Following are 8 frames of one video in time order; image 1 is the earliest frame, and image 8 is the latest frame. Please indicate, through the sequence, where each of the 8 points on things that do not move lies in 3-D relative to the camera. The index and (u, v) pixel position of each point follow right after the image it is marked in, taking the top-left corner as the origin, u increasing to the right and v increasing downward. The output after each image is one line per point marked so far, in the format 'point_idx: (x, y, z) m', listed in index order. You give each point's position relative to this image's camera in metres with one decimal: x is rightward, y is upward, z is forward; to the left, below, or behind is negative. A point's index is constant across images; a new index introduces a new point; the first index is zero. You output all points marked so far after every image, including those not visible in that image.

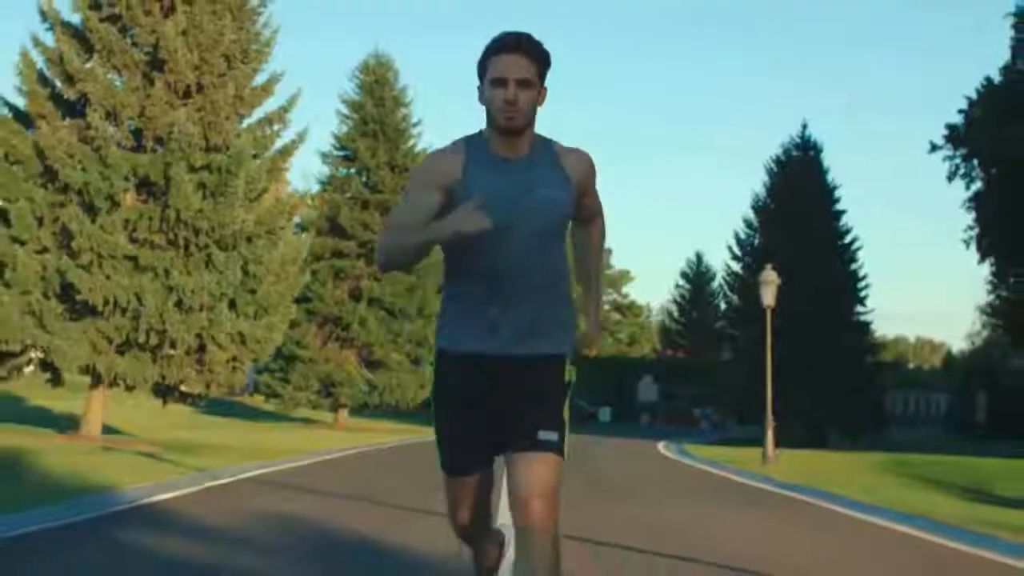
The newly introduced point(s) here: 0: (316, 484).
0: (-2.4, -2.5, +18.5) m
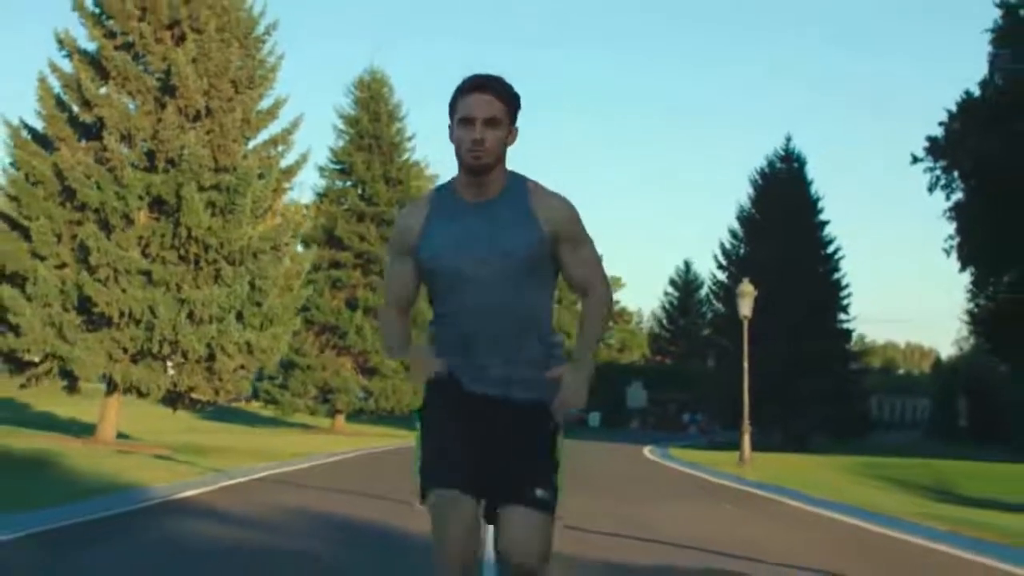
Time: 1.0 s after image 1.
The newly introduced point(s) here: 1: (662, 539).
0: (-2.5, -2.7, +20.2) m
1: (+1.8, -2.7, +16.2) m
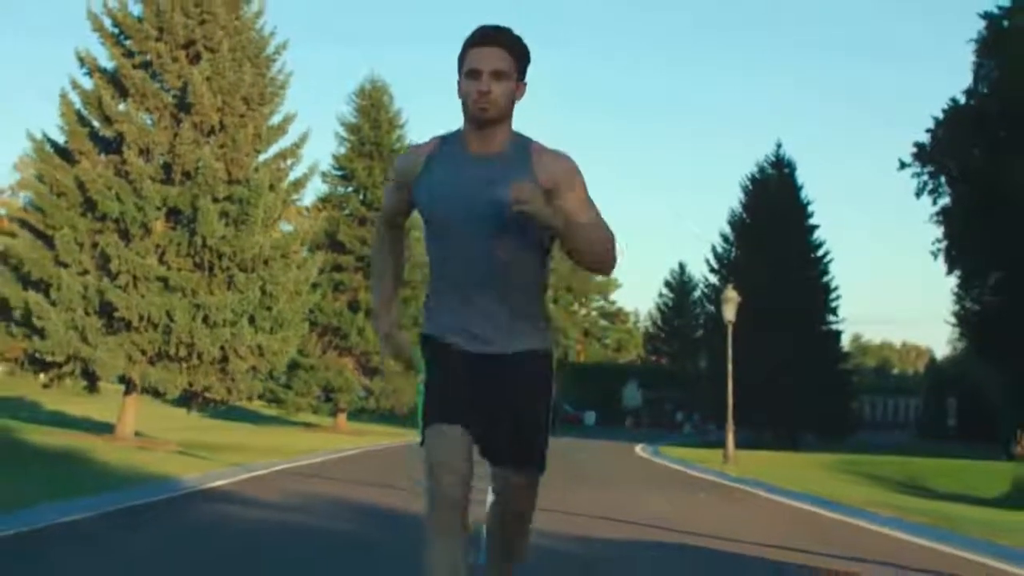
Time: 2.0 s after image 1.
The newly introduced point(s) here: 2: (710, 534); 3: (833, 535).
0: (-2.6, -2.8, +21.9) m
1: (+1.8, -2.9, +17.9) m
2: (+2.4, -2.8, +16.8) m
3: (+4.4, -3.3, +19.6) m
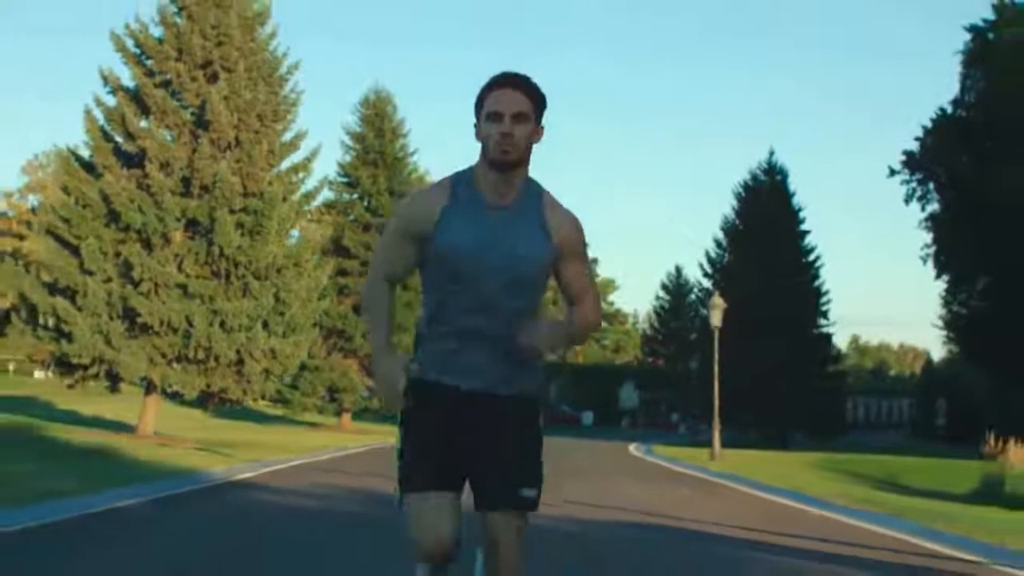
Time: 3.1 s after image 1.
0: (-2.6, -3.0, +23.8) m
1: (+1.8, -3.0, +19.8) m
2: (+2.4, -3.0, +18.7) m
3: (+4.4, -3.5, +21.5) m
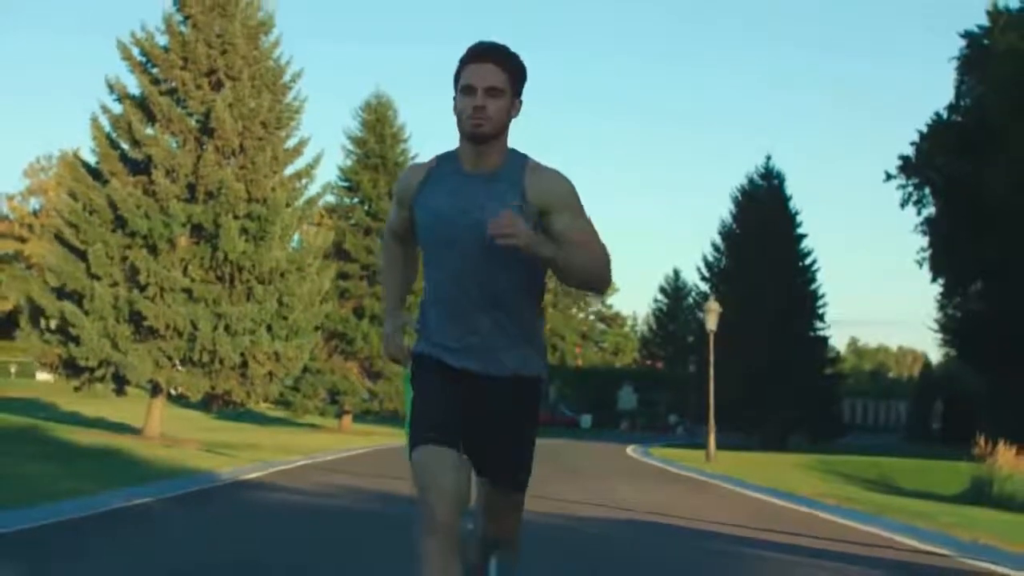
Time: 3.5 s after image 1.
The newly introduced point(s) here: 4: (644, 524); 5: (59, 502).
0: (-2.7, -3.1, +24.4) m
1: (+1.7, -3.1, +20.5) m
2: (+2.3, -3.1, +19.3) m
3: (+4.4, -3.5, +22.1) m
4: (+1.6, -2.8, +17.3) m
5: (-6.0, -2.8, +19.3) m
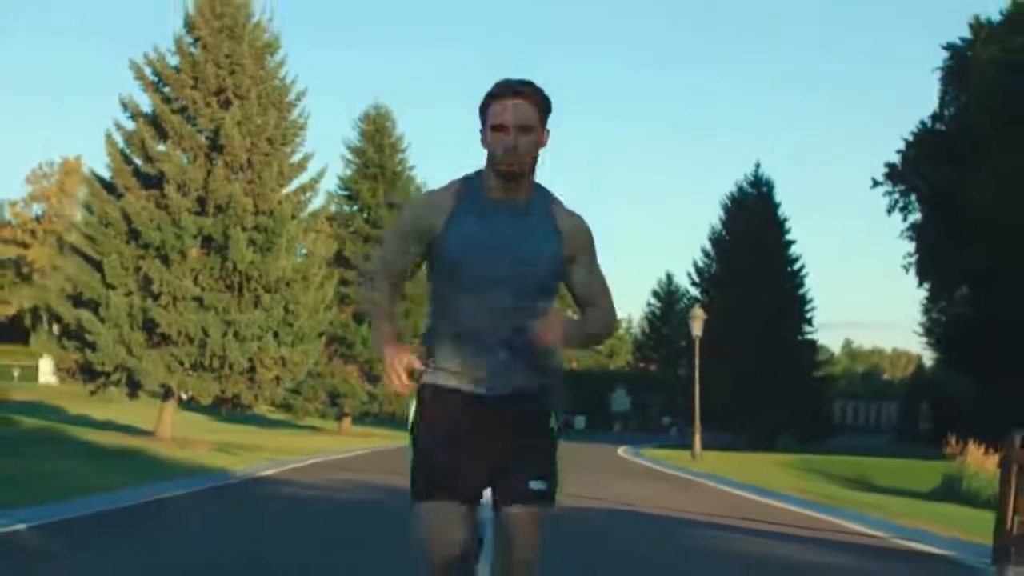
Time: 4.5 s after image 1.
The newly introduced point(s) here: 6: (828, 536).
0: (-2.8, -3.2, +26.1) m
1: (+1.6, -3.3, +22.2) m
2: (+2.3, -3.2, +21.0) m
3: (+4.3, -3.7, +23.8) m
4: (+1.5, -3.0, +19.0) m
5: (-6.1, -3.0, +21.0) m
6: (+3.6, -2.8, +16.8) m
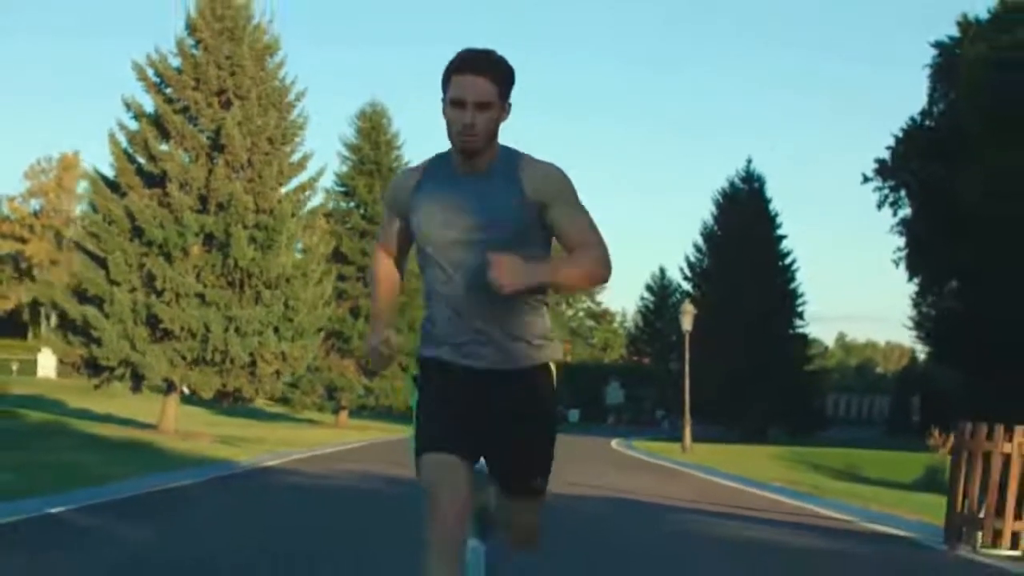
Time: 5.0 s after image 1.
0: (-2.9, -3.2, +27.0) m
1: (+1.6, -3.3, +23.1) m
2: (+2.2, -3.2, +21.9) m
3: (+4.2, -3.7, +24.8) m
4: (+1.4, -3.0, +19.9) m
5: (-6.2, -3.0, +21.9) m
6: (+3.6, -2.8, +17.7) m
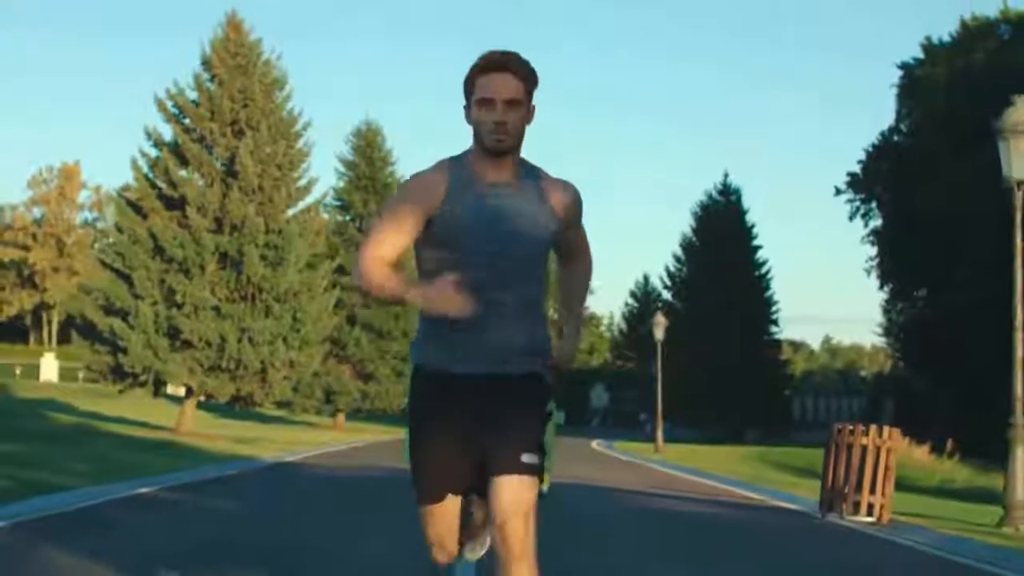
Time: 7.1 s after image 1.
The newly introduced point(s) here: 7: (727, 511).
0: (-3.1, -3.6, +30.6) m
1: (+1.3, -3.6, +26.7) m
2: (+2.0, -3.5, +25.5) m
3: (+3.9, -4.0, +28.4) m
4: (+1.2, -3.3, +23.5) m
5: (-6.4, -3.3, +25.4) m
6: (+3.4, -3.2, +21.3) m
7: (+2.9, -3.1, +20.3) m
